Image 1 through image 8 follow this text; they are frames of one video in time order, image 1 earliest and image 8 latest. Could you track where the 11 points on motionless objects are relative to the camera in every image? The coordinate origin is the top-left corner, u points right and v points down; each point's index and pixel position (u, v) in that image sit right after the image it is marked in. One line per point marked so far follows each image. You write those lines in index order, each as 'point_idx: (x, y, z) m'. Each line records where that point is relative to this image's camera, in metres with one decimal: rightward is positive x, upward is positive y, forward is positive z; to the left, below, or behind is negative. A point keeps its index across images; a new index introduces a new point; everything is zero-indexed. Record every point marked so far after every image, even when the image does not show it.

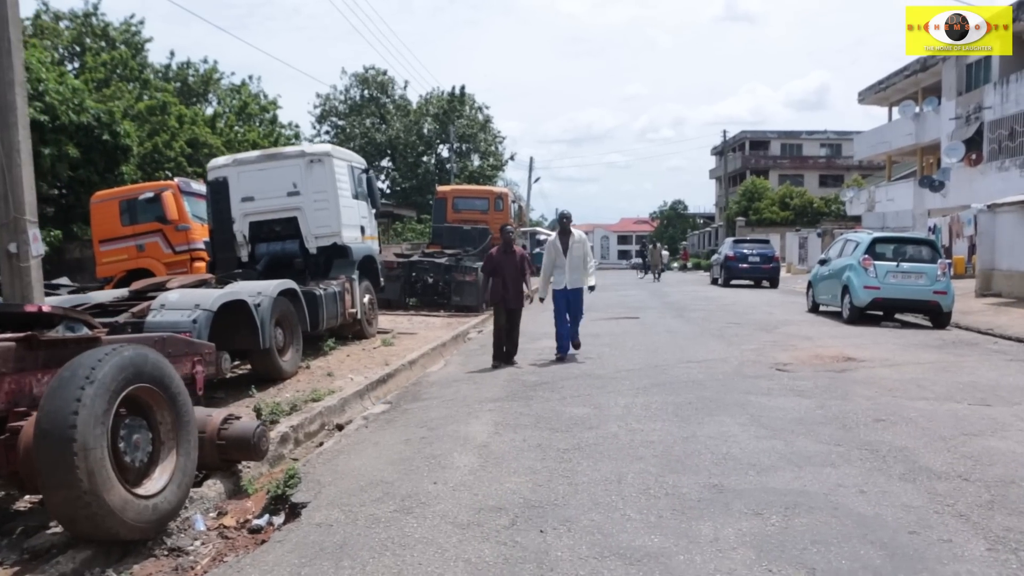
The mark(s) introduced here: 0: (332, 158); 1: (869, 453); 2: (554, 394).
0: (-2.6, +1.9, +12.6) m
1: (+2.0, -0.9, +4.9) m
2: (+0.3, -0.9, +7.4) m
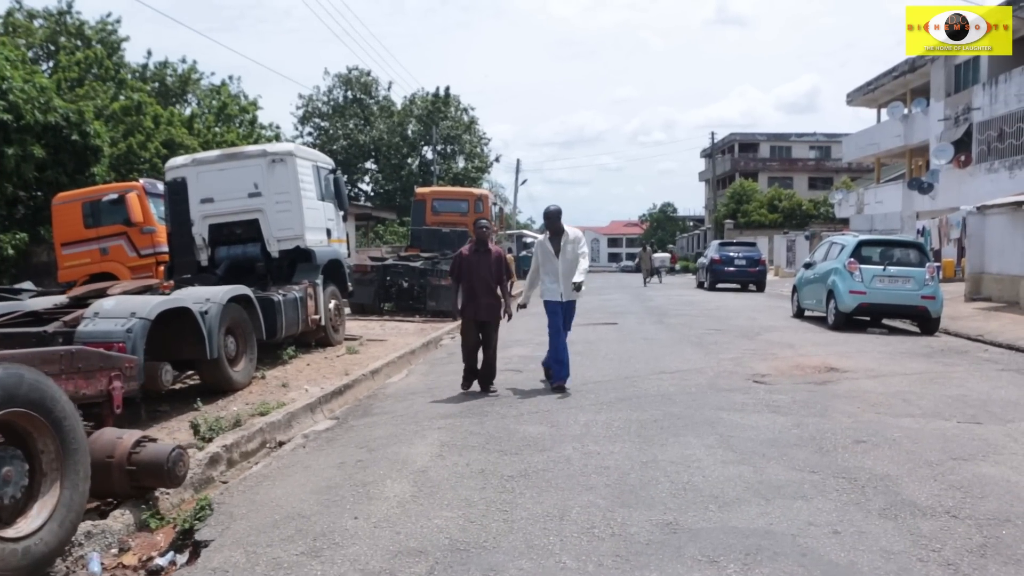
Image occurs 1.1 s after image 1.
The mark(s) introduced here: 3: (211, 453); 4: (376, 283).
0: (-3.0, +1.8, +12.0) m
1: (+1.7, -1.0, +4.4) m
2: (0.0, -0.9, +6.8) m
3: (-2.1, -1.1, +6.0) m
4: (-2.7, +0.1, +17.2) m
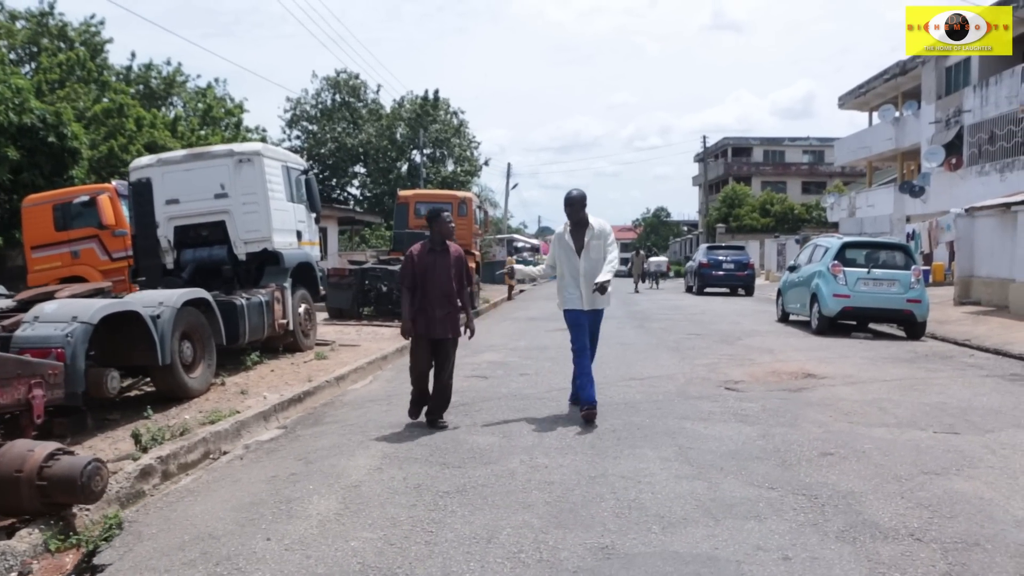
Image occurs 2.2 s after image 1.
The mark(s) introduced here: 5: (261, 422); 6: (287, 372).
0: (-3.3, +1.8, +11.7) m
1: (+1.4, -1.0, +4.1) m
2: (-0.3, -1.0, +6.4) m
3: (-2.4, -1.1, +5.7) m
4: (-3.0, 0.0, +16.8) m
5: (-2.2, -1.2, +7.6) m
6: (-2.7, -1.0, +10.6) m
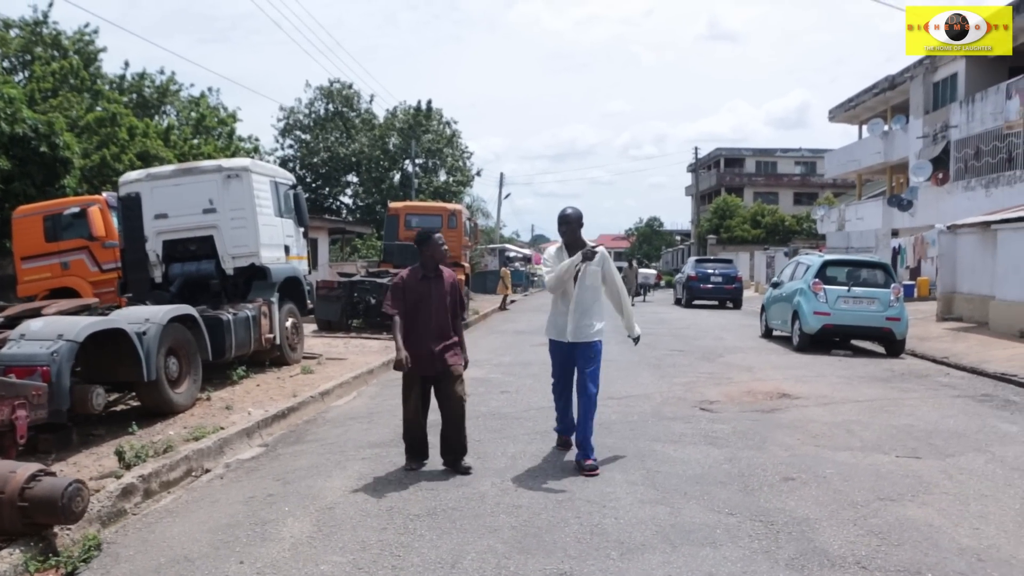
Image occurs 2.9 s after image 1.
0: (-3.5, +1.6, +11.8) m
1: (+1.2, -1.1, +4.2) m
2: (-0.5, -1.1, +6.6) m
3: (-2.6, -1.3, +5.8) m
4: (-3.3, -0.2, +16.9) m
5: (-2.4, -1.3, +7.7) m
6: (-2.9, -1.2, +10.7) m
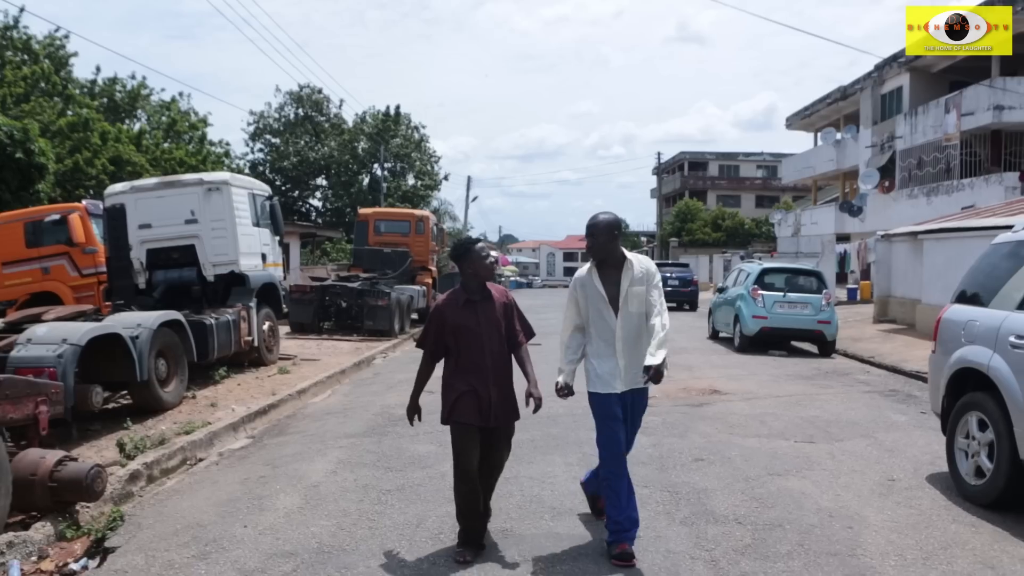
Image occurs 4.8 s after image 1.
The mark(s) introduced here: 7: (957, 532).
0: (-4.1, +1.5, +12.7) m
1: (+0.9, -1.2, +5.2) m
2: (-0.9, -1.2, +7.5) m
3: (-2.9, -1.4, +6.7) m
4: (-4.0, -0.3, +17.8) m
5: (-2.8, -1.4, +8.6) m
6: (-3.4, -1.3, +11.5) m
7: (+2.3, -1.3, +4.5) m
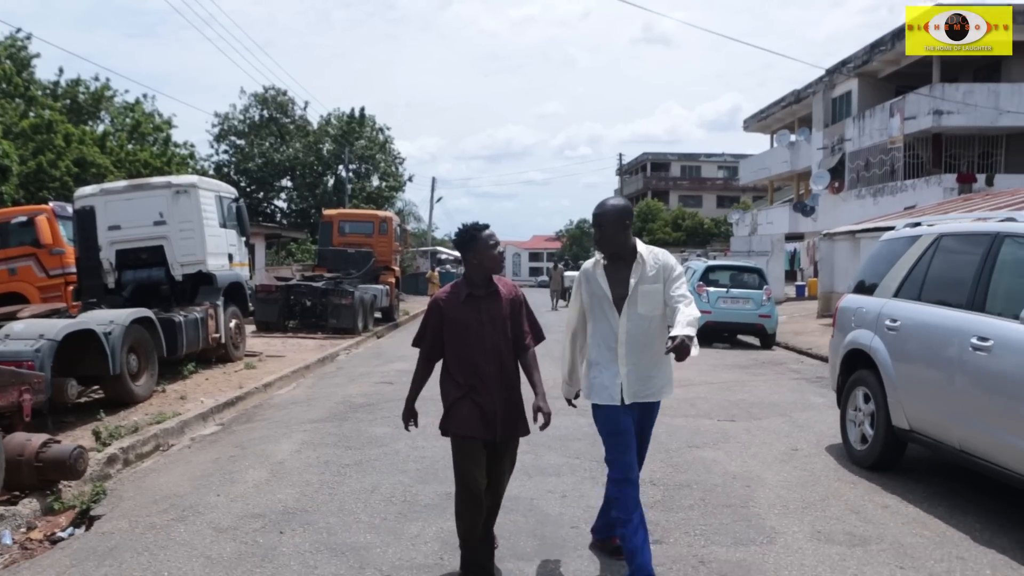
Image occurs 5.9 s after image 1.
0: (-4.7, +1.5, +13.1) m
1: (+0.6, -1.2, +5.9) m
2: (-1.3, -1.2, +8.1) m
3: (-3.3, -1.4, +7.2) m
4: (-4.8, -0.3, +18.3) m
5: (-3.3, -1.4, +9.2) m
6: (-4.0, -1.3, +12.0) m
7: (+2.0, -1.2, +5.2) m
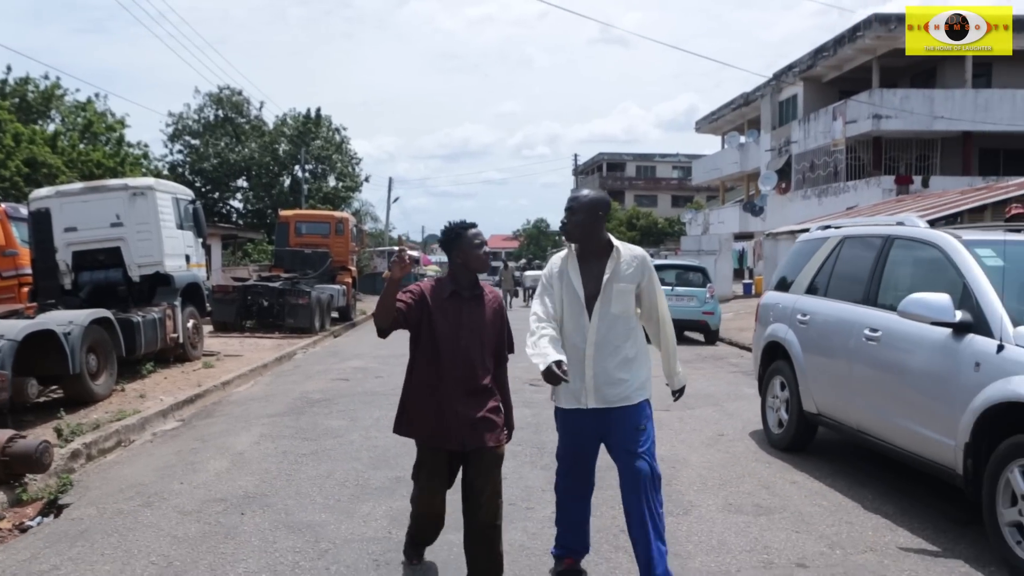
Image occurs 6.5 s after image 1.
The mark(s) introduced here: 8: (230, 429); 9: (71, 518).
0: (-5.5, +1.5, +13.4) m
1: (+0.2, -1.2, +6.4) m
2: (-1.8, -1.2, +8.5) m
3: (-3.8, -1.4, +7.5) m
4: (-5.8, -0.3, +18.5) m
5: (-3.8, -1.4, +9.4) m
6: (-4.7, -1.3, +12.3) m
7: (+1.6, -1.2, +5.7) m
8: (-2.6, -1.3, +7.9) m
9: (-2.7, -1.4, +5.4) m
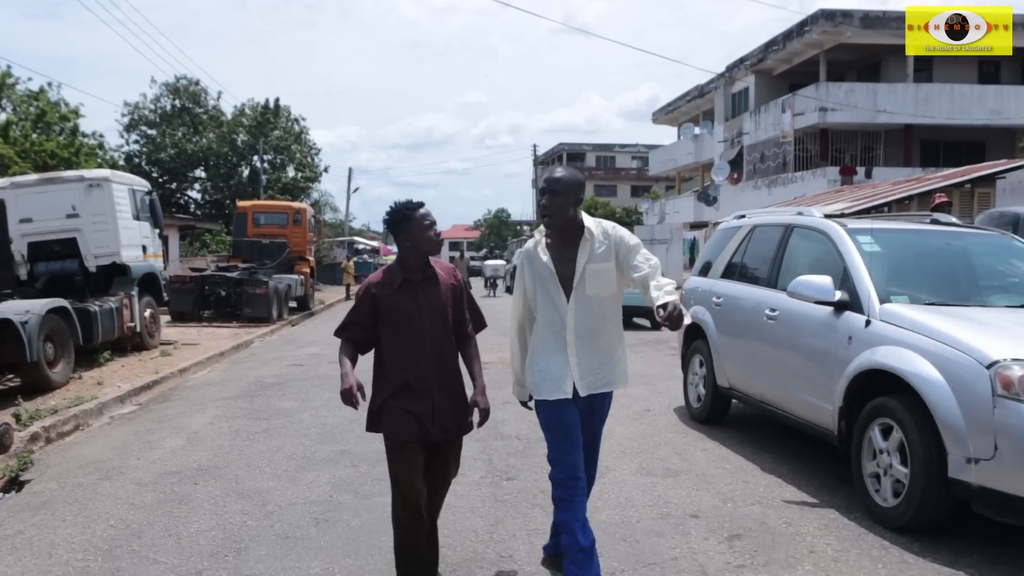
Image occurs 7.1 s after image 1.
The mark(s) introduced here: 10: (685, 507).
0: (-6.2, +1.6, +13.6) m
1: (-0.3, -1.1, +6.8) m
2: (-2.4, -1.1, +8.9) m
3: (-4.3, -1.3, +7.8) m
4: (-6.8, -0.1, +18.7) m
5: (-4.4, -1.3, +9.7) m
6: (-5.4, -1.1, +12.6) m
7: (+1.2, -1.1, +6.3) m
8: (-3.1, -1.2, +8.2) m
9: (-3.2, -1.3, +5.8) m
10: (+0.9, -1.1, +4.6) m
